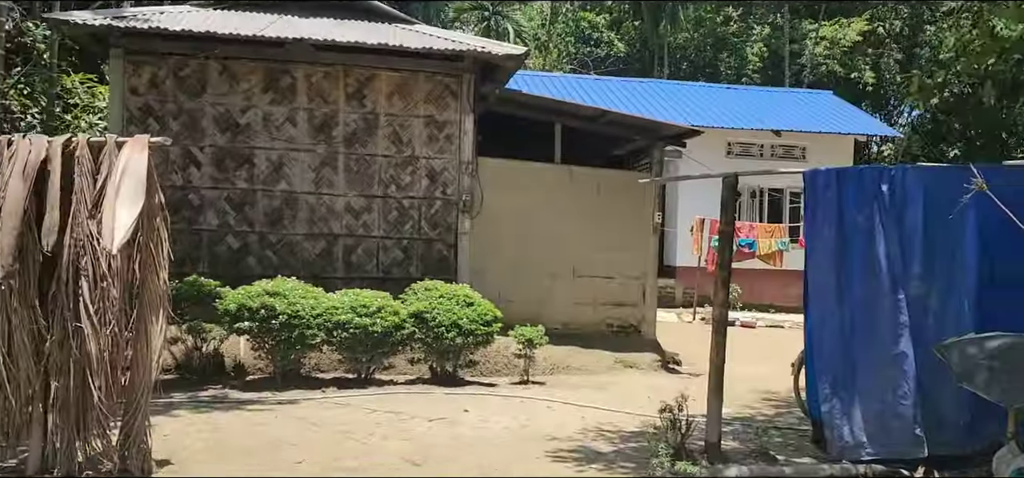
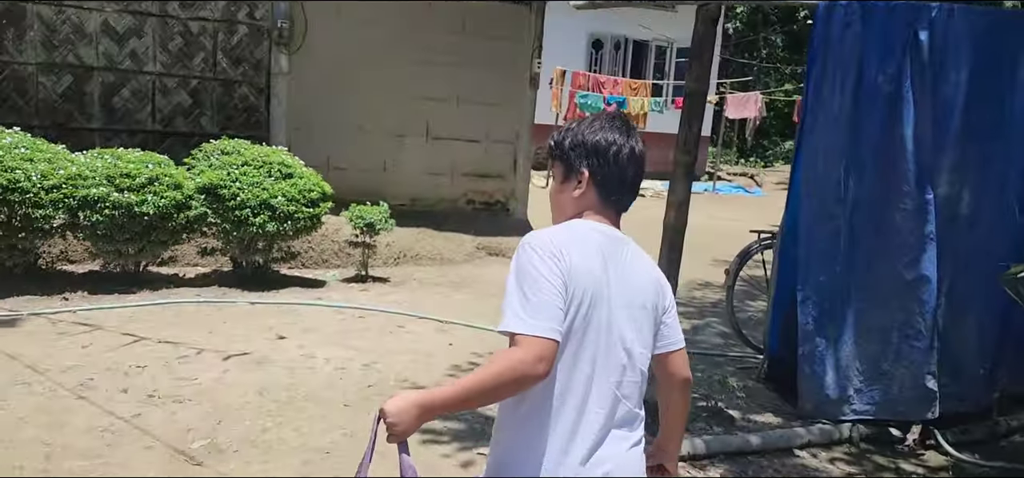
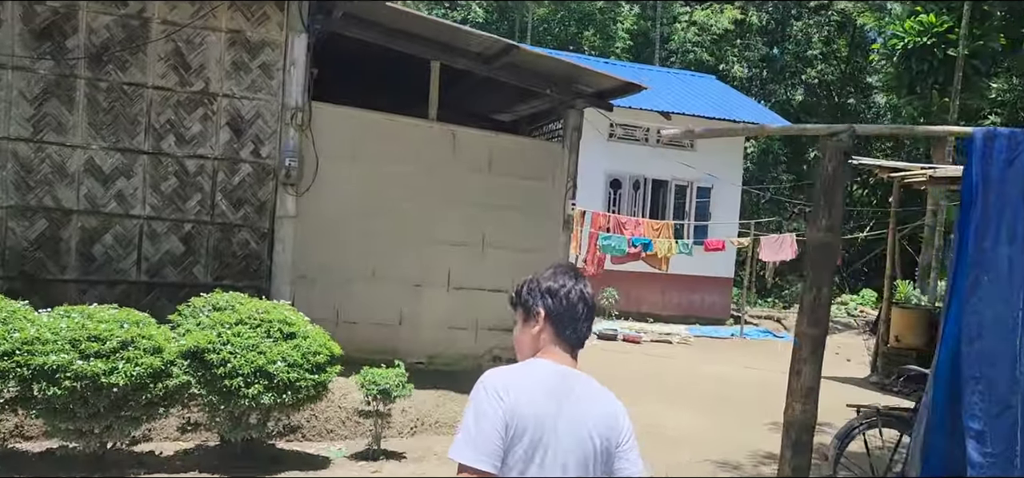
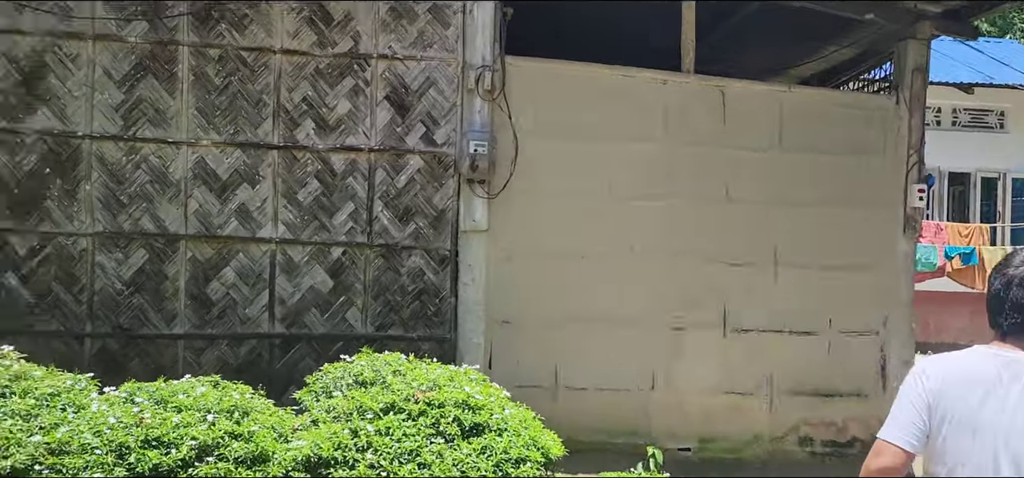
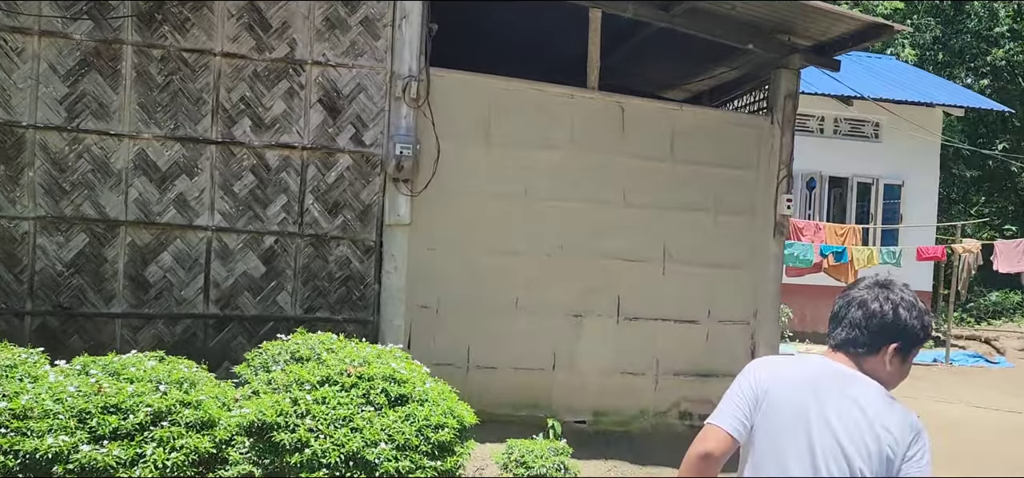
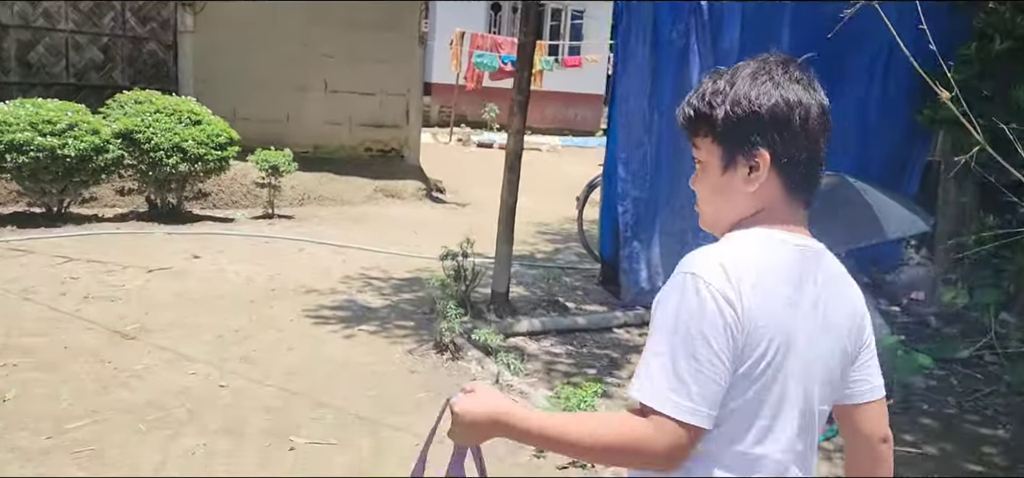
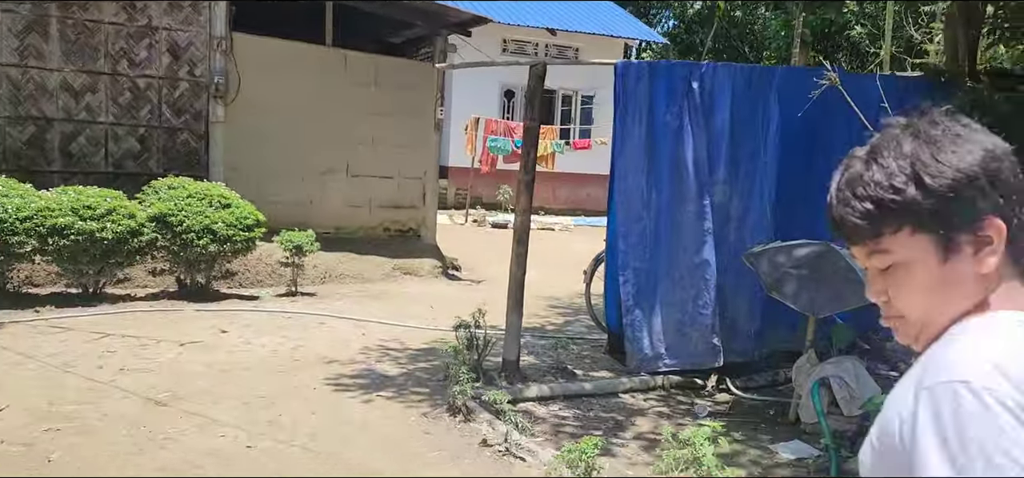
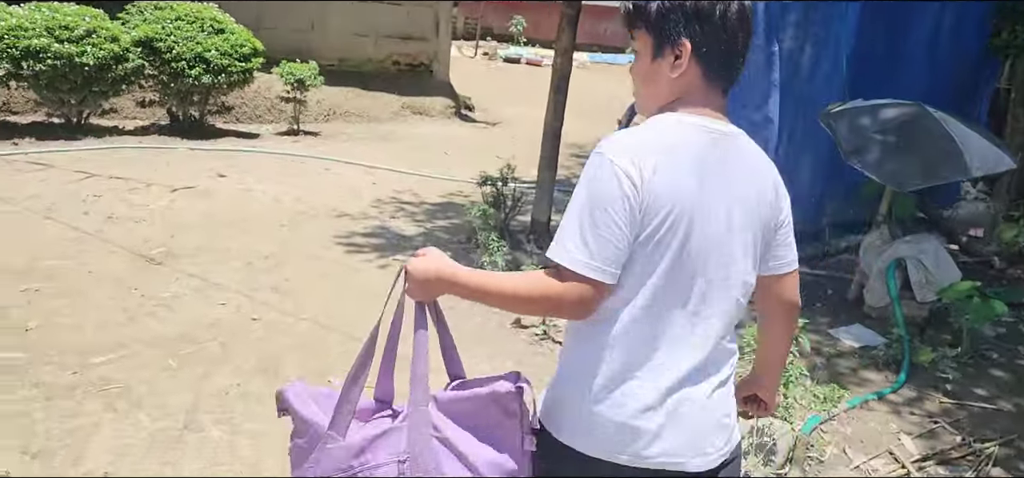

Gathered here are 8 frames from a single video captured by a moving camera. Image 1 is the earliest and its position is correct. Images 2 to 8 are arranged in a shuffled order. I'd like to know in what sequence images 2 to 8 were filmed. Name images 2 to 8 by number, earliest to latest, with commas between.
7, 6, 8, 2, 3, 5, 4
